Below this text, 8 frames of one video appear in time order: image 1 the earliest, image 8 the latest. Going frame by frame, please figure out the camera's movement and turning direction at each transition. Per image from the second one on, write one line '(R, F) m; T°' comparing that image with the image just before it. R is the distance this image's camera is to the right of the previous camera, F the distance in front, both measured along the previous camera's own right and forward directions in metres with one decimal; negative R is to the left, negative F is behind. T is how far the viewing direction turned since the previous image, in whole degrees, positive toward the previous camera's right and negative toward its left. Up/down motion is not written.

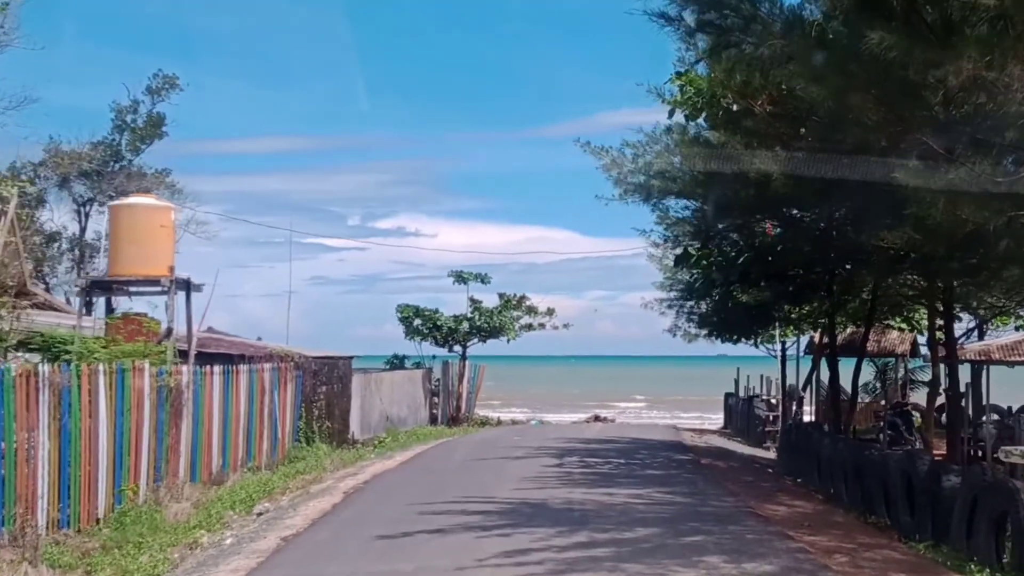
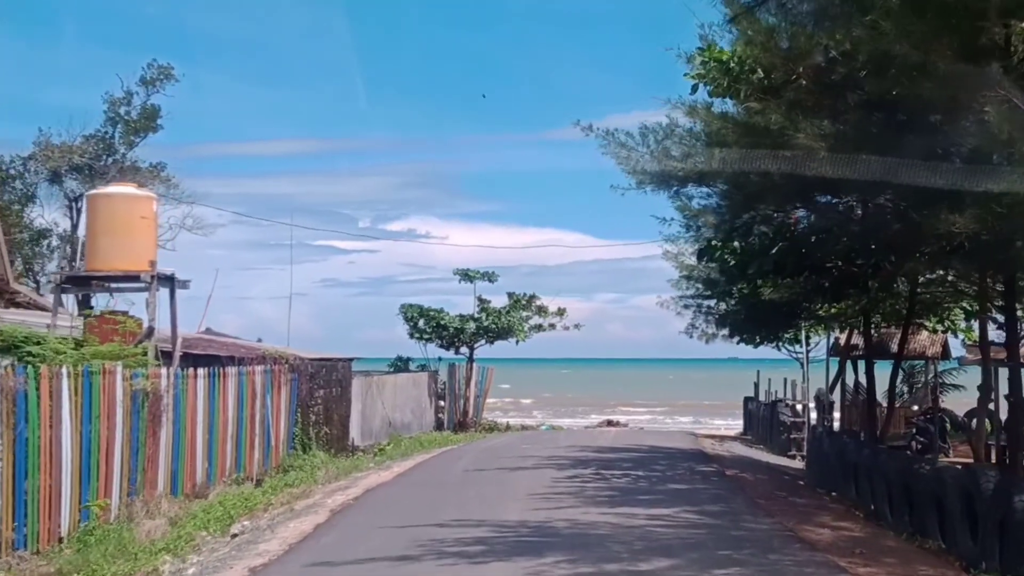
(0.0, +1.4) m; -1°
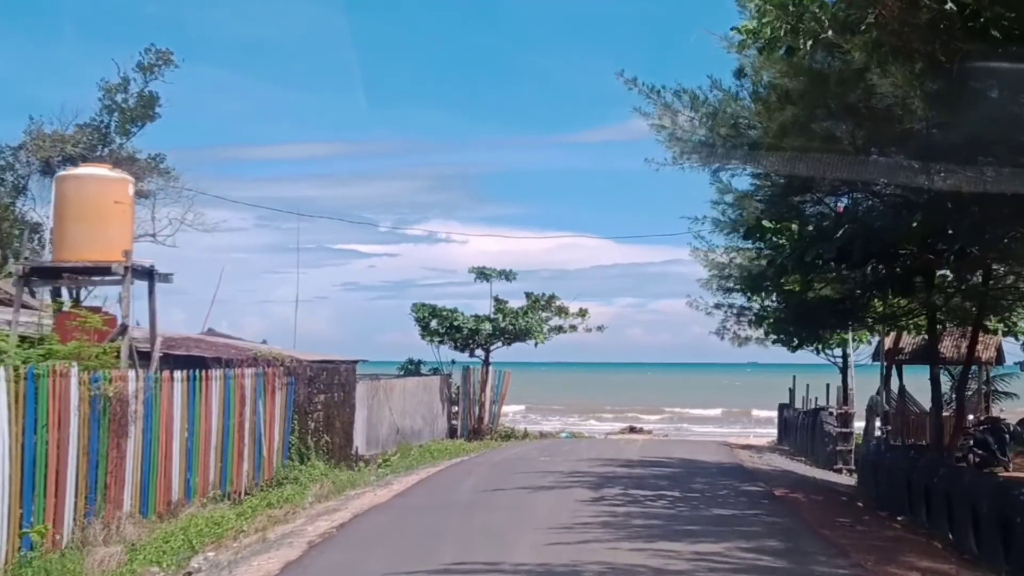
(0.0, +1.9) m; -1°
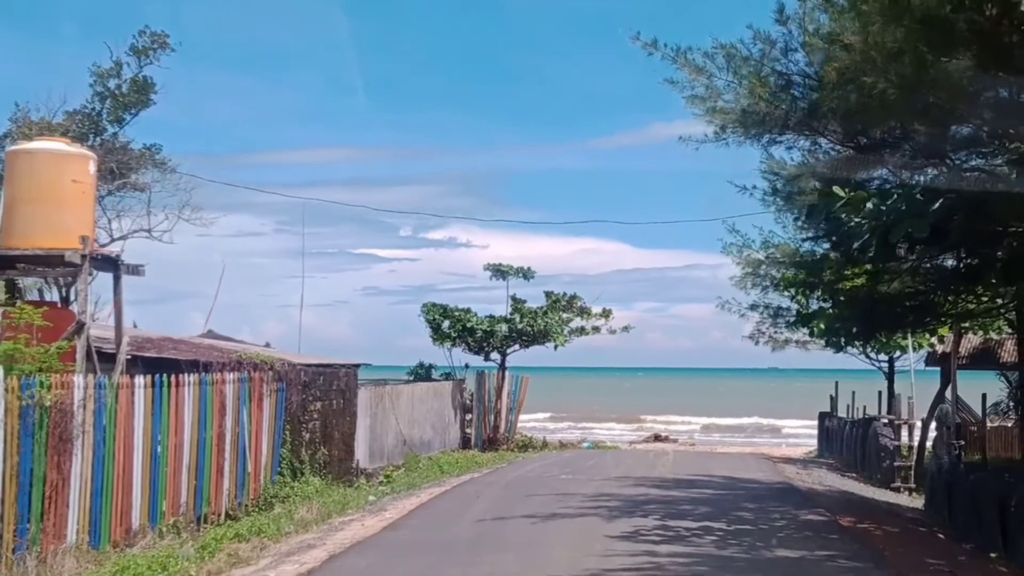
(+0.1, +2.1) m; -1°
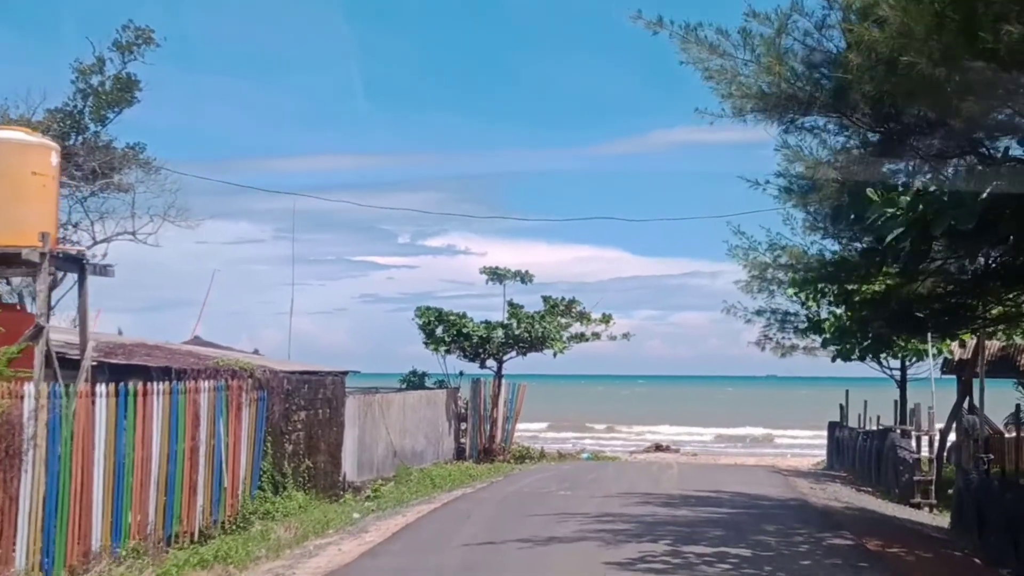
(0.0, +1.0) m; 0°
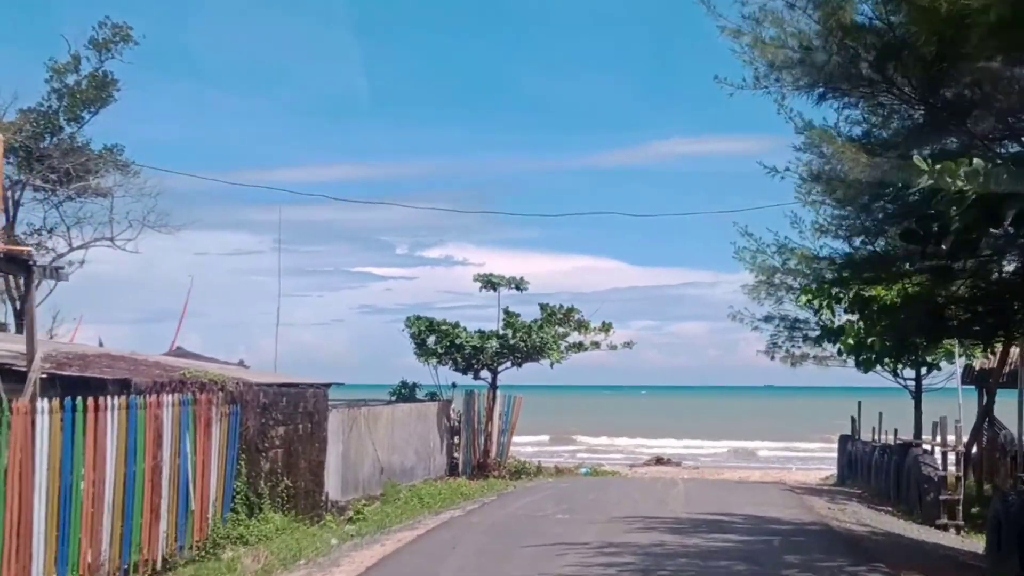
(+0.1, +1.2) m; 0°
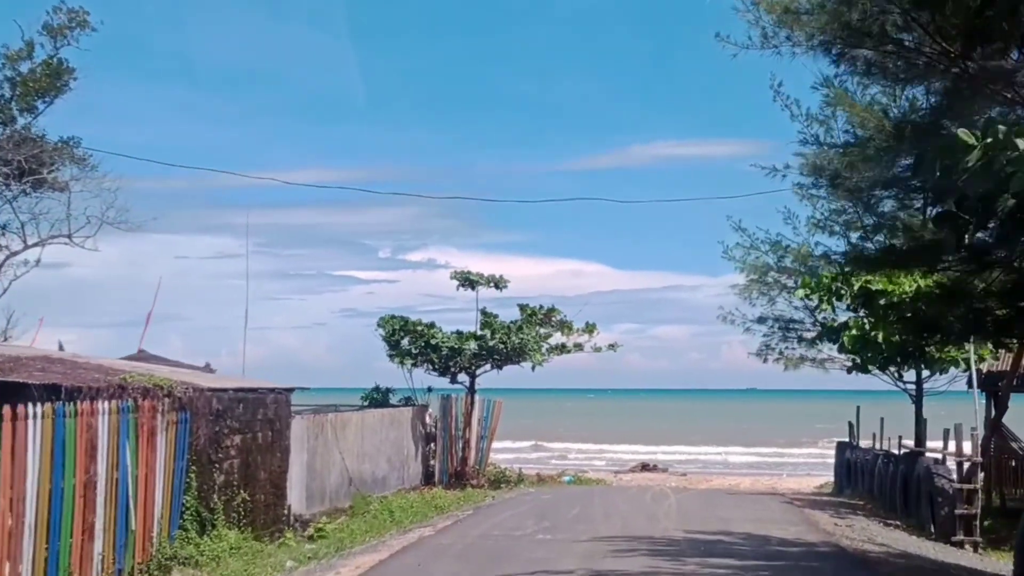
(+0.1, +1.3) m; +1°
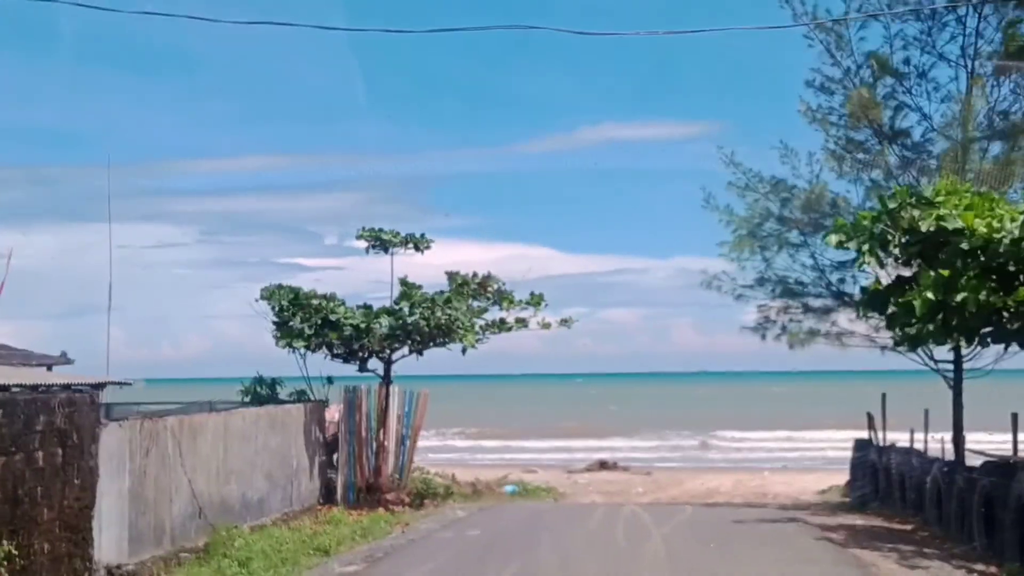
(+0.4, +5.1) m; +3°
